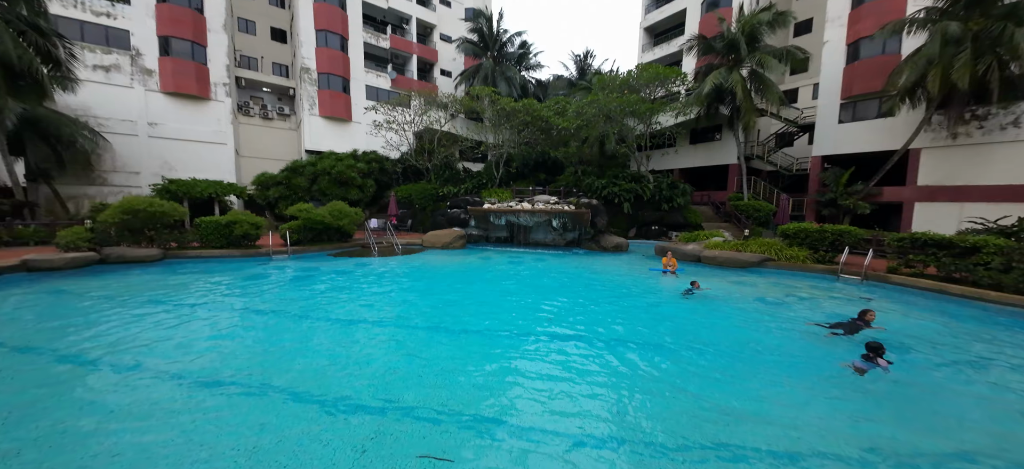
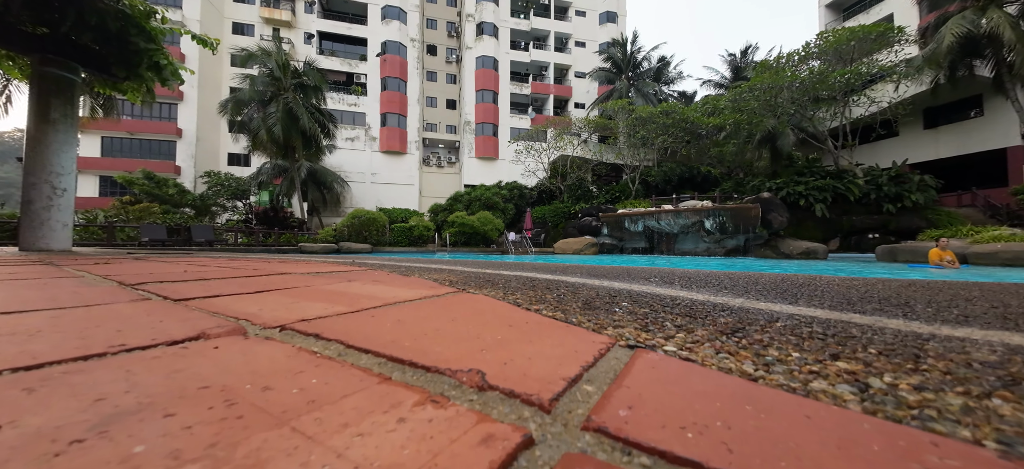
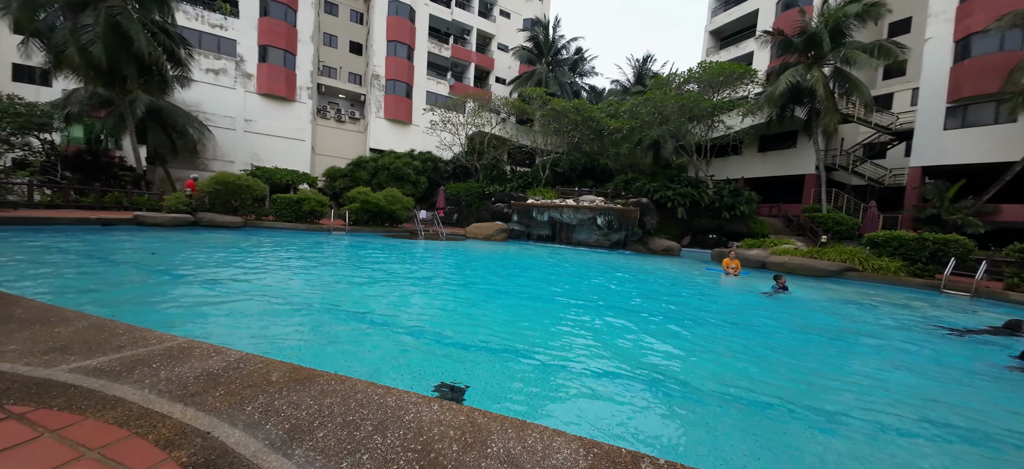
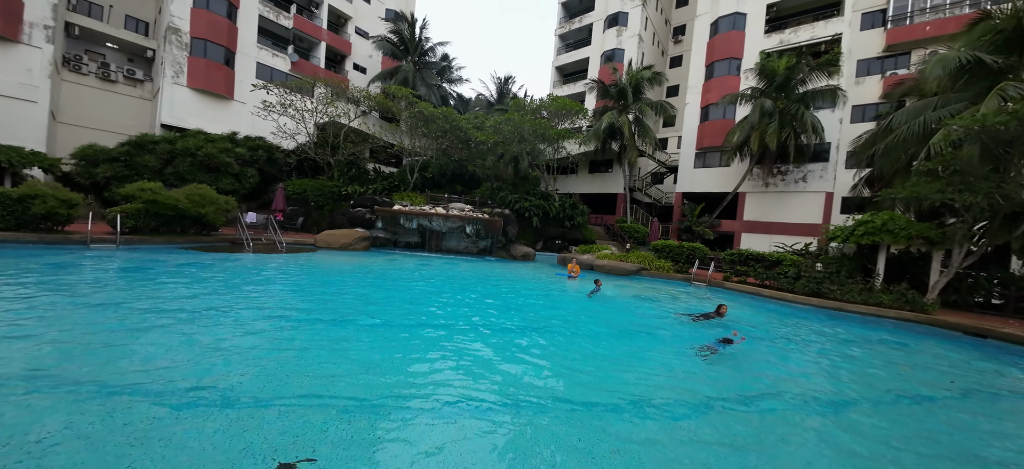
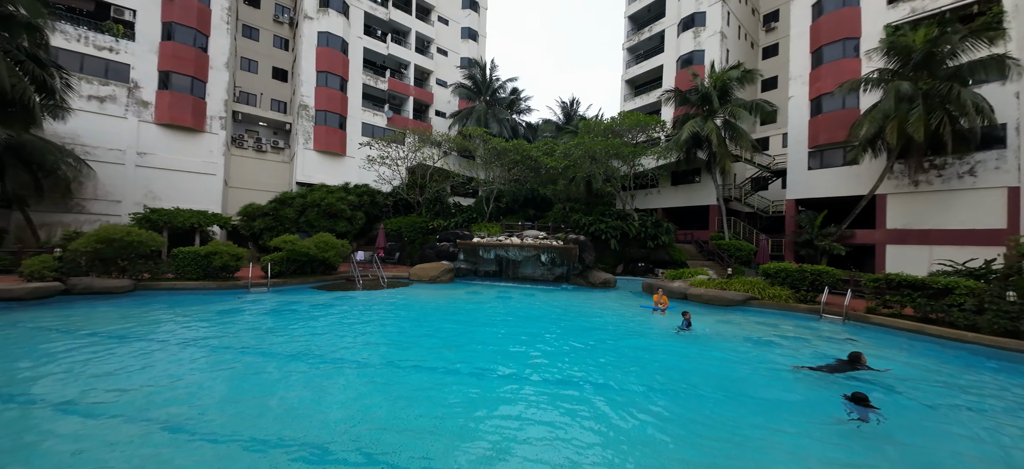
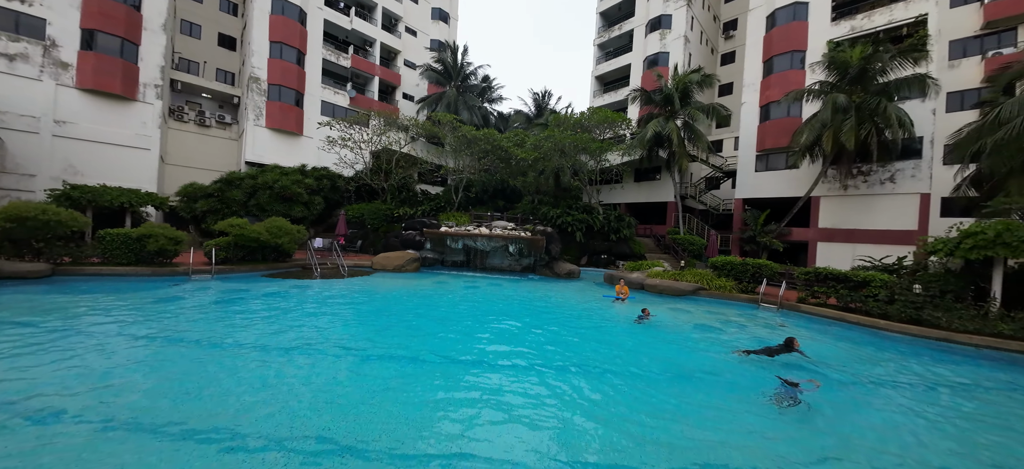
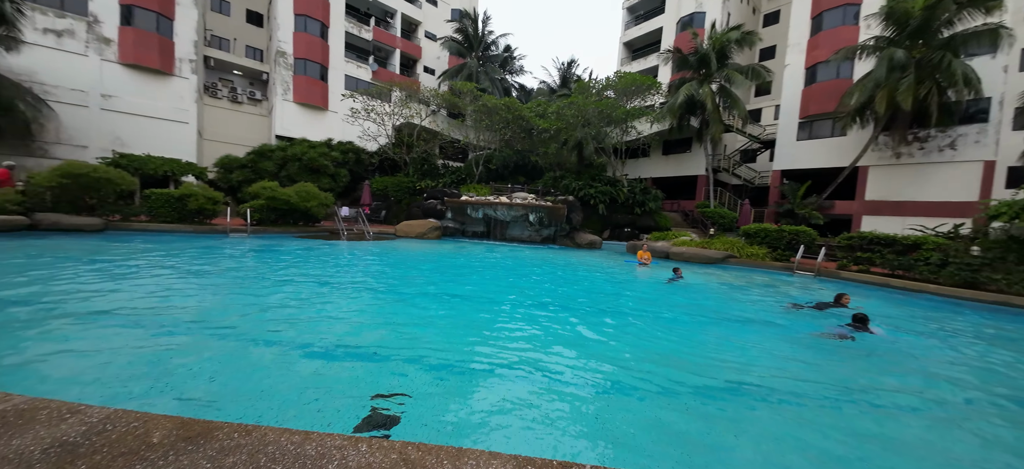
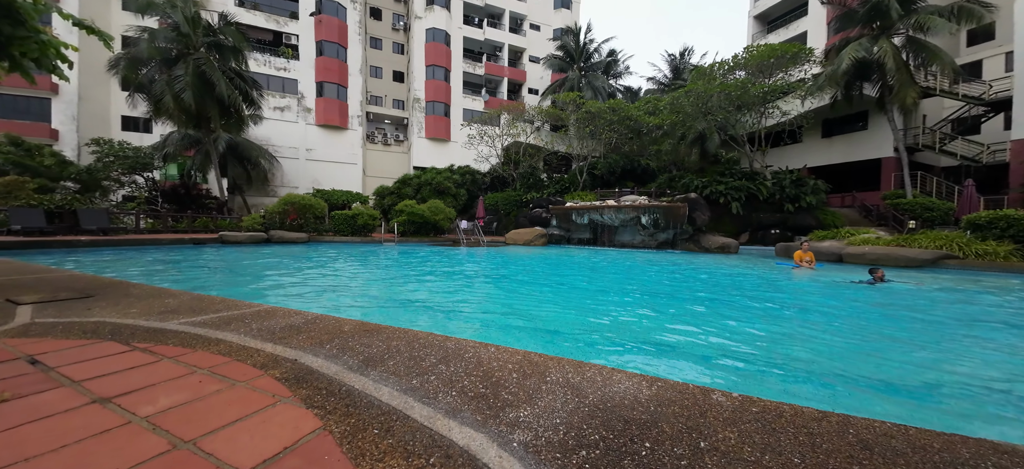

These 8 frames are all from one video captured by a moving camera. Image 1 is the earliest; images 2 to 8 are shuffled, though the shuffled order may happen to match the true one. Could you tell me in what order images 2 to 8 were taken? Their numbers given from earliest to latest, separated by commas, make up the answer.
5, 6, 4, 7, 3, 8, 2
